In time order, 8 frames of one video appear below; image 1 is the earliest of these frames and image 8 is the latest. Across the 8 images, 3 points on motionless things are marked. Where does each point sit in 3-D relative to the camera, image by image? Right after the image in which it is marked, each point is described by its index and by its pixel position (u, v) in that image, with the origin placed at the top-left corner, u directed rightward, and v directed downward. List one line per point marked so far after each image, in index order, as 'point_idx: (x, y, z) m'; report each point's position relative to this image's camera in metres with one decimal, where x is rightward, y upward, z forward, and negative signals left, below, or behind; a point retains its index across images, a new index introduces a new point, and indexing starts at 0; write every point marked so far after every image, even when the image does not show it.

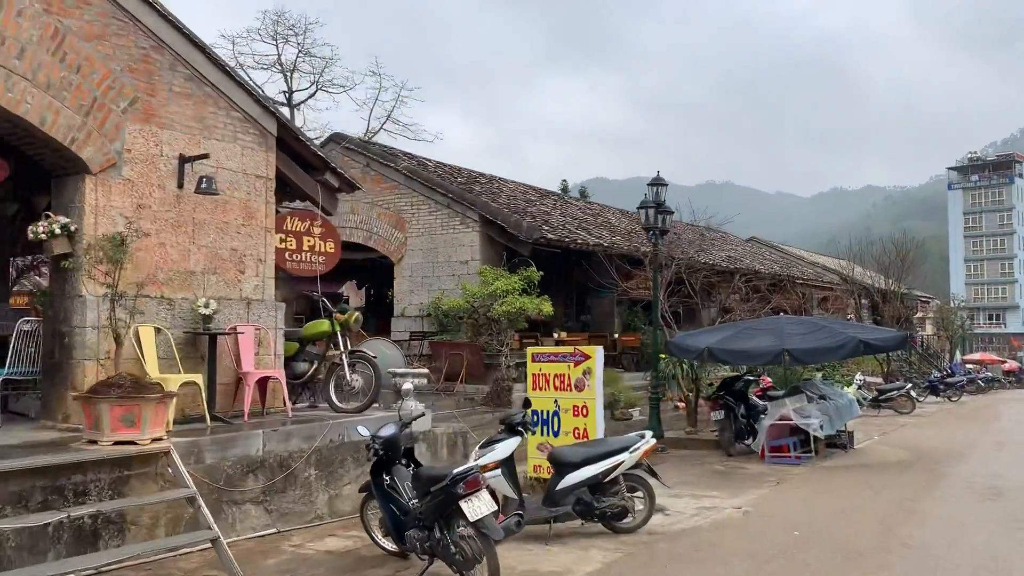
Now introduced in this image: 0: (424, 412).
0: (-0.7, -1.1, +7.5) m
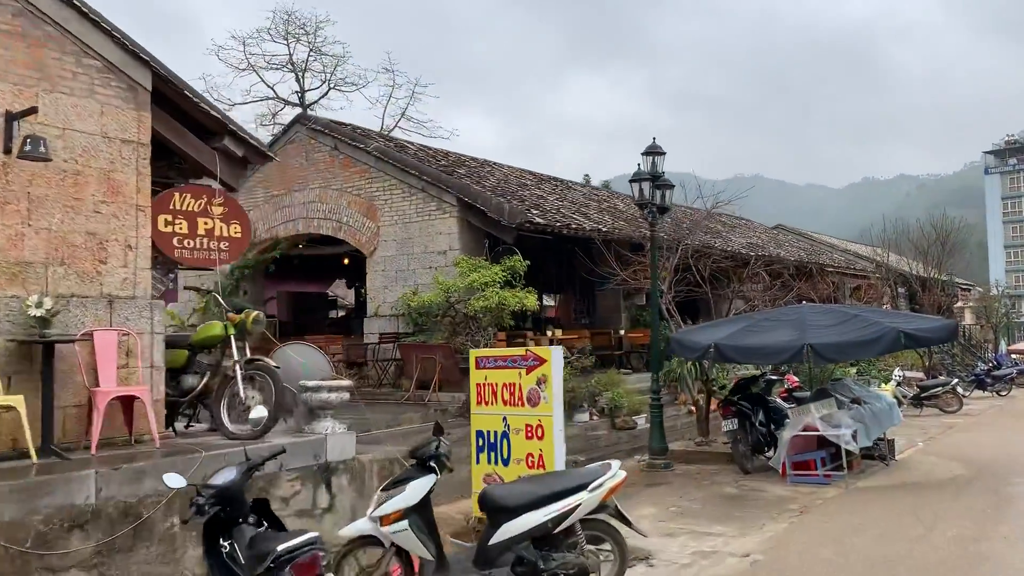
0: (-1.1, -1.0, +6.0) m
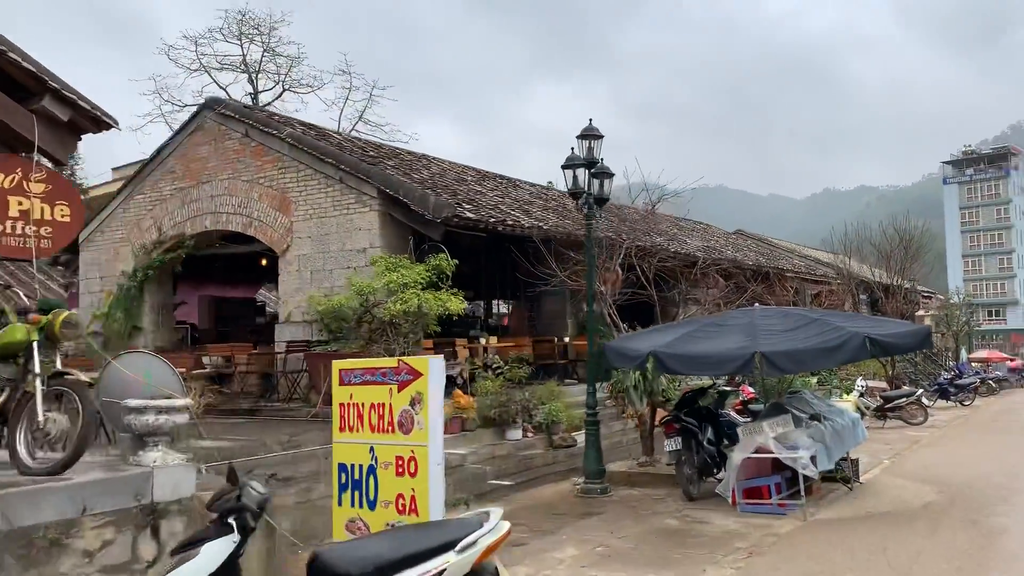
0: (-1.8, -1.0, +4.7) m
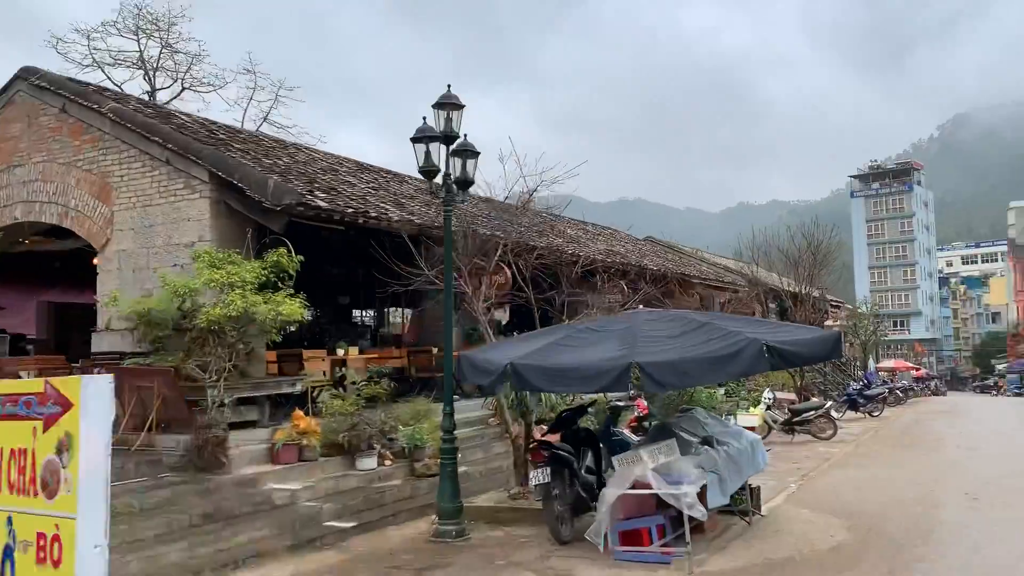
0: (-2.7, -0.9, +3.1) m
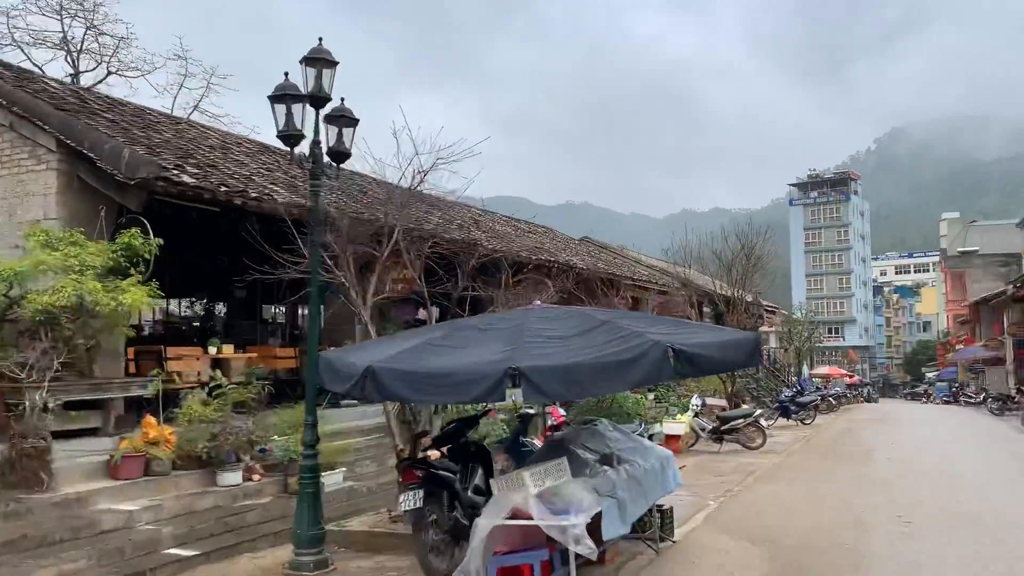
0: (-3.3, -0.8, +2.0) m
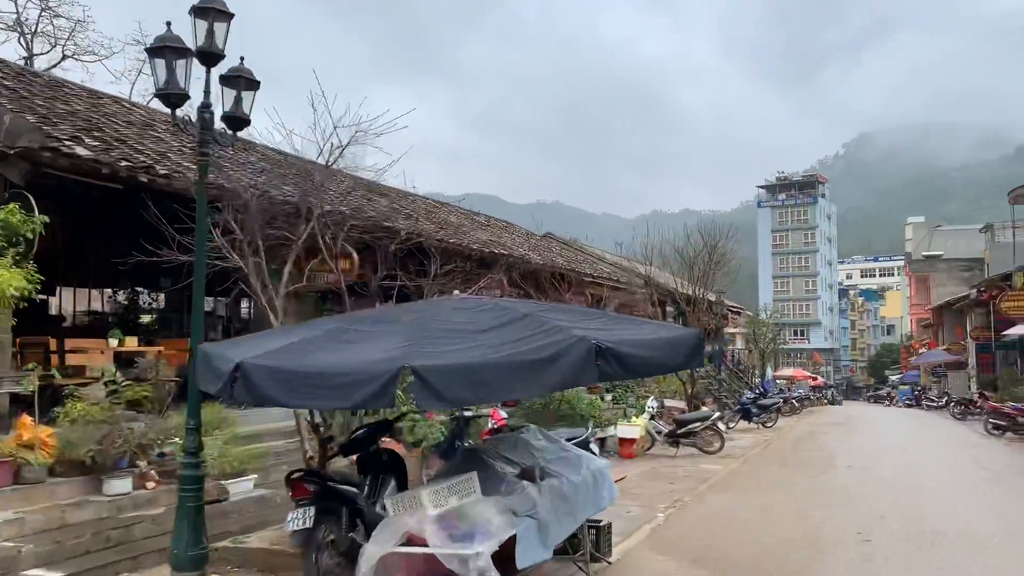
0: (-3.7, -0.7, +1.2) m
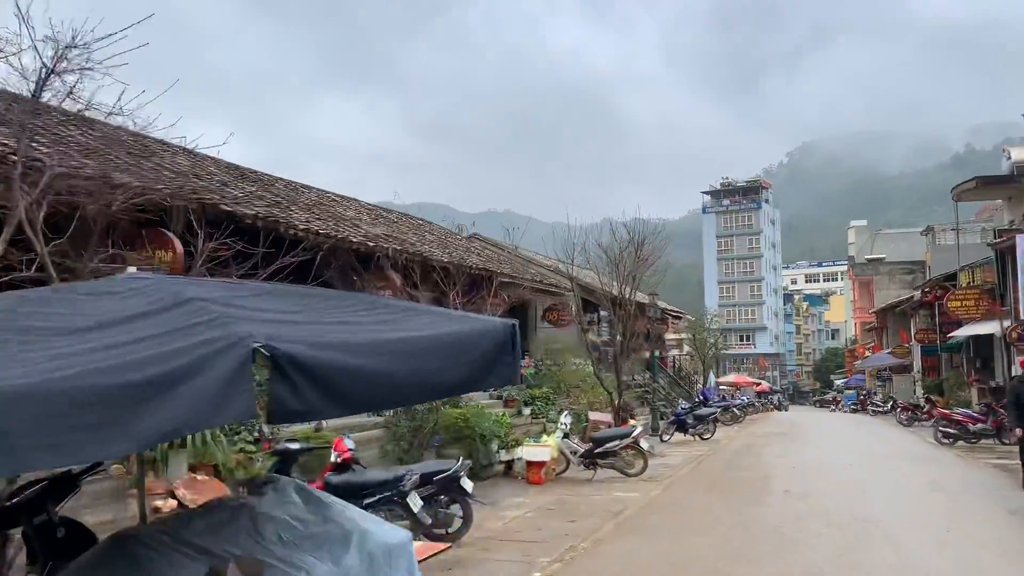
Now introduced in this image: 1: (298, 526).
0: (-4.5, -0.6, -1.0) m
1: (-0.8, -0.9, +3.2) m
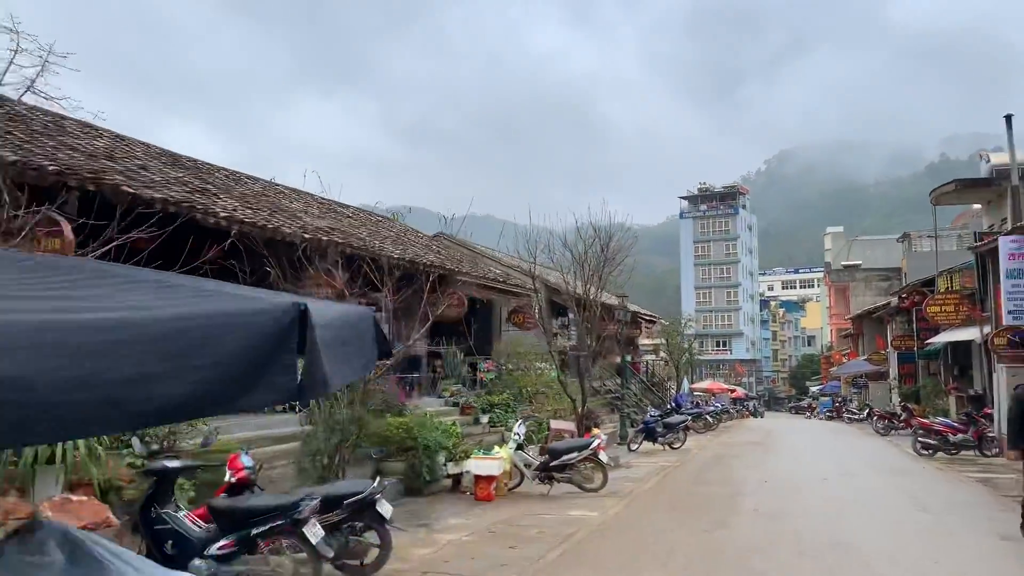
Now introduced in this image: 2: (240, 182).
0: (-4.8, -0.4, -2.1) m
1: (-1.2, -0.8, +2.2) m
2: (-4.4, +1.7, +14.2) m
